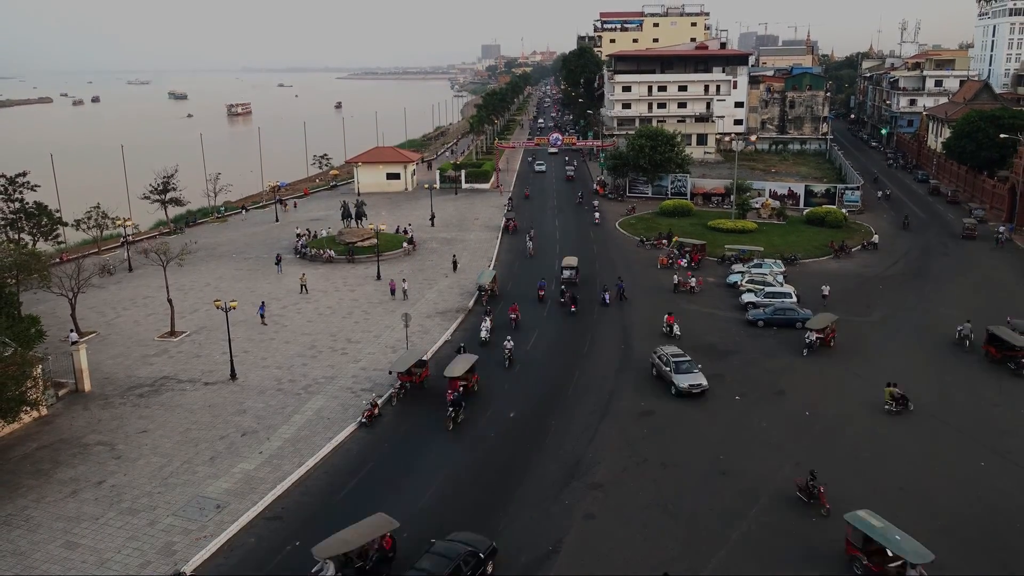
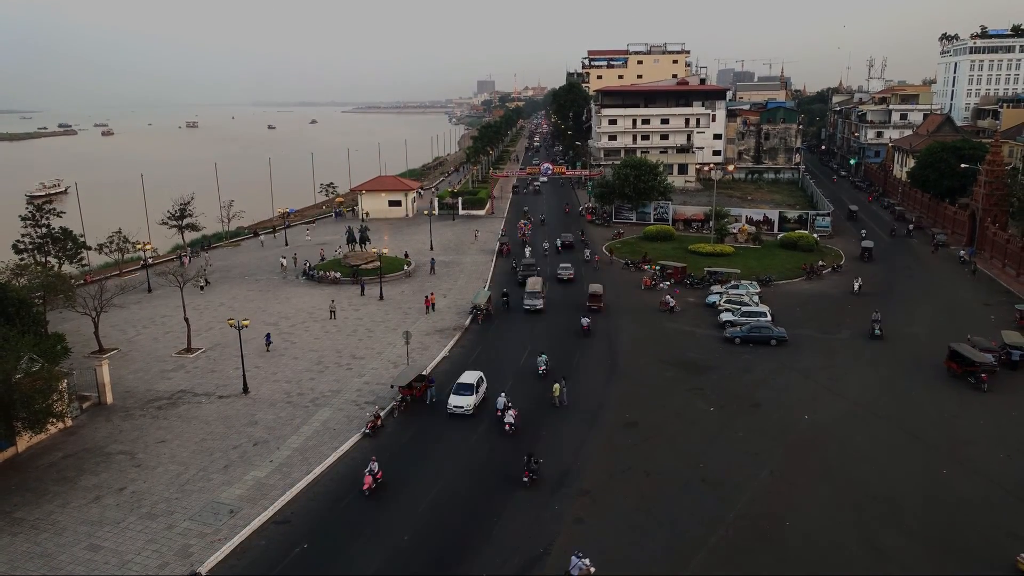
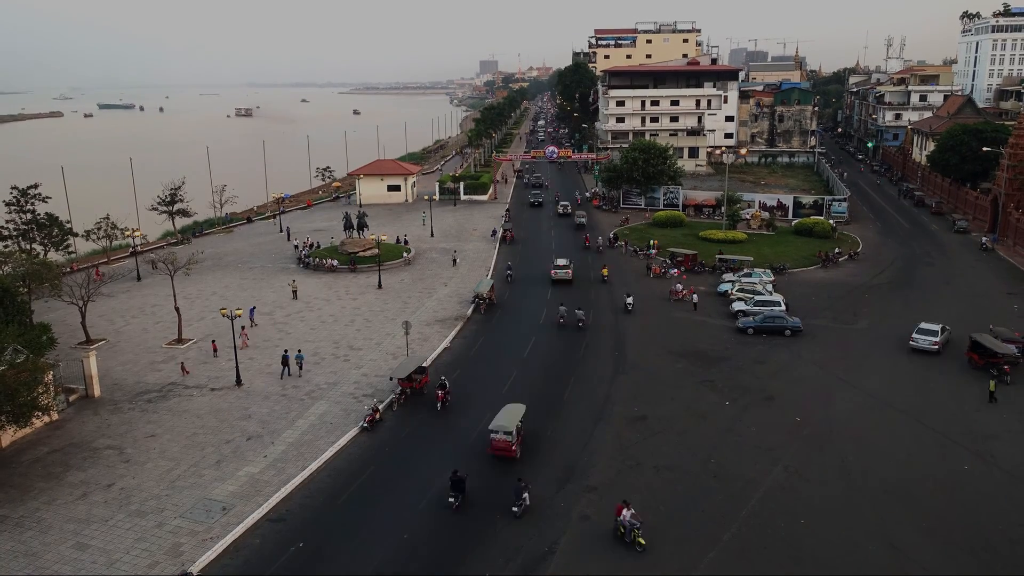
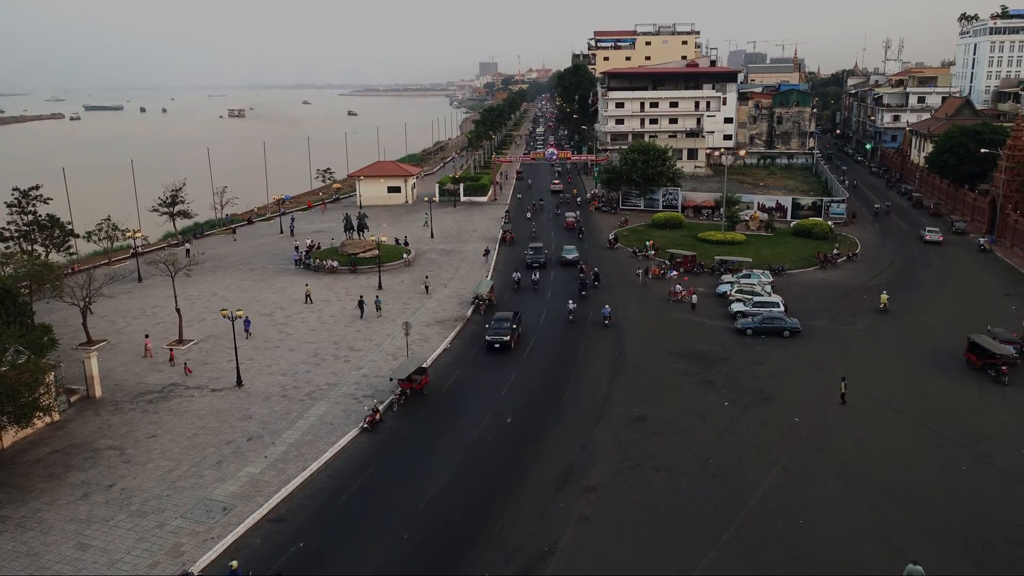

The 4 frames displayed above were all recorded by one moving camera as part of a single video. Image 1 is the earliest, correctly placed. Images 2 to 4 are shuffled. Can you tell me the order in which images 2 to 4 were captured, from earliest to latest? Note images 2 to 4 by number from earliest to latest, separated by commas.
3, 4, 2
